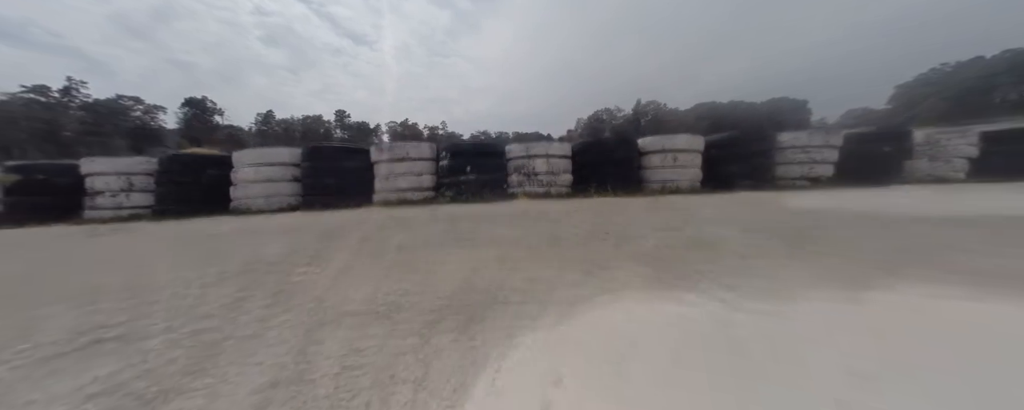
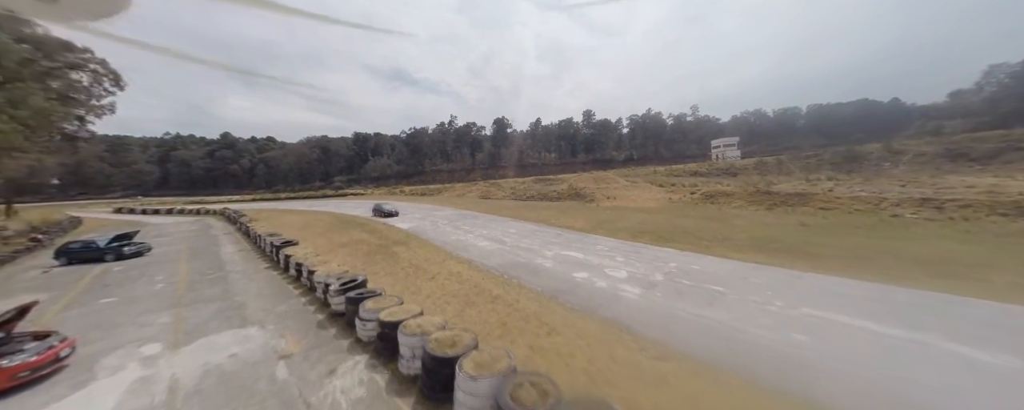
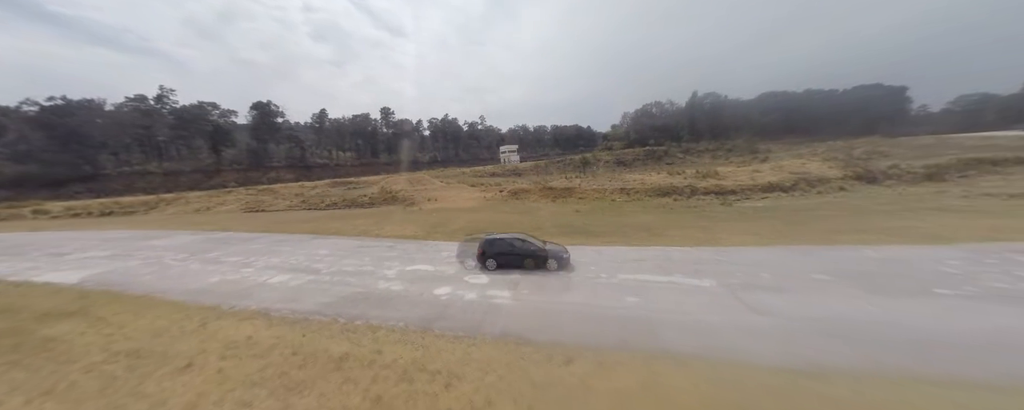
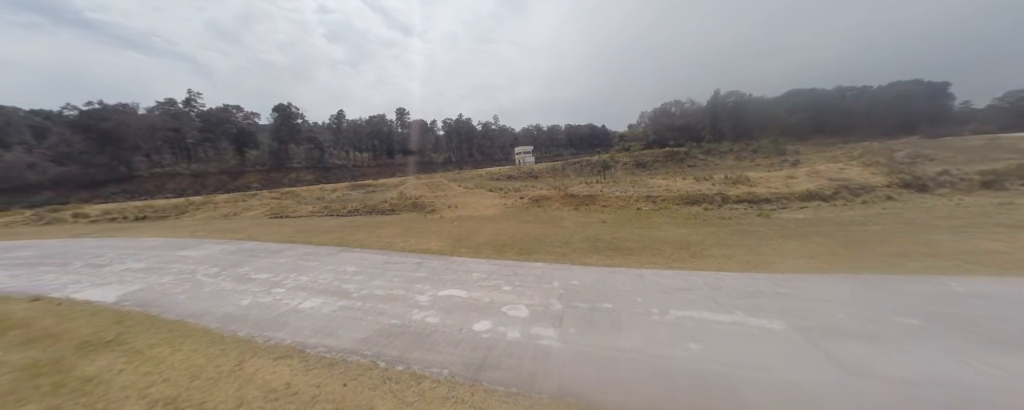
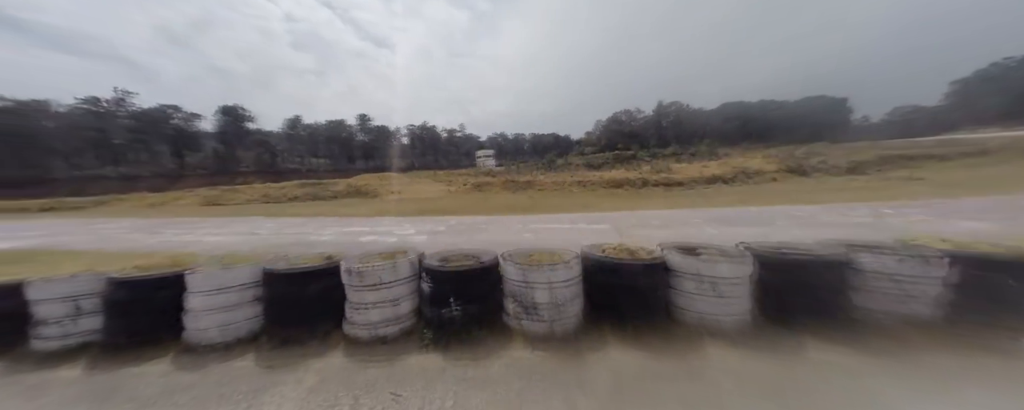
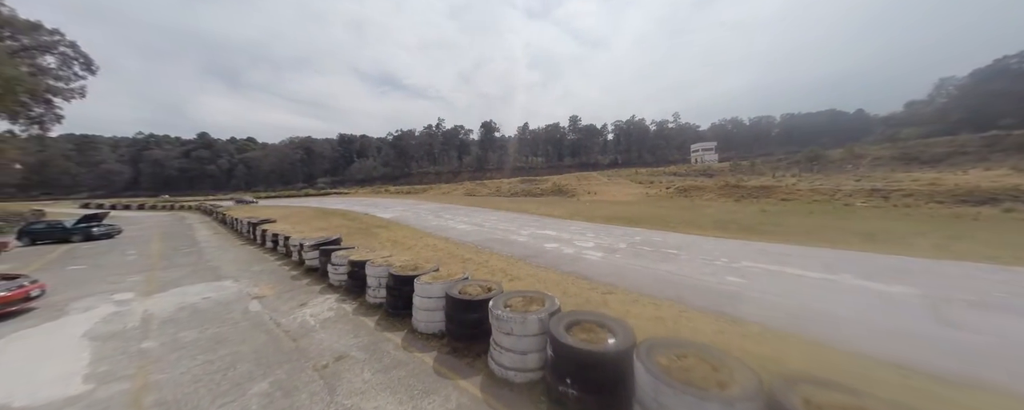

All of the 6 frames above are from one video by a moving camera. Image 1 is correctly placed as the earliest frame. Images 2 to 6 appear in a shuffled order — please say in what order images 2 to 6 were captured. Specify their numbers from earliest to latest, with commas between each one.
5, 6, 2, 3, 4
